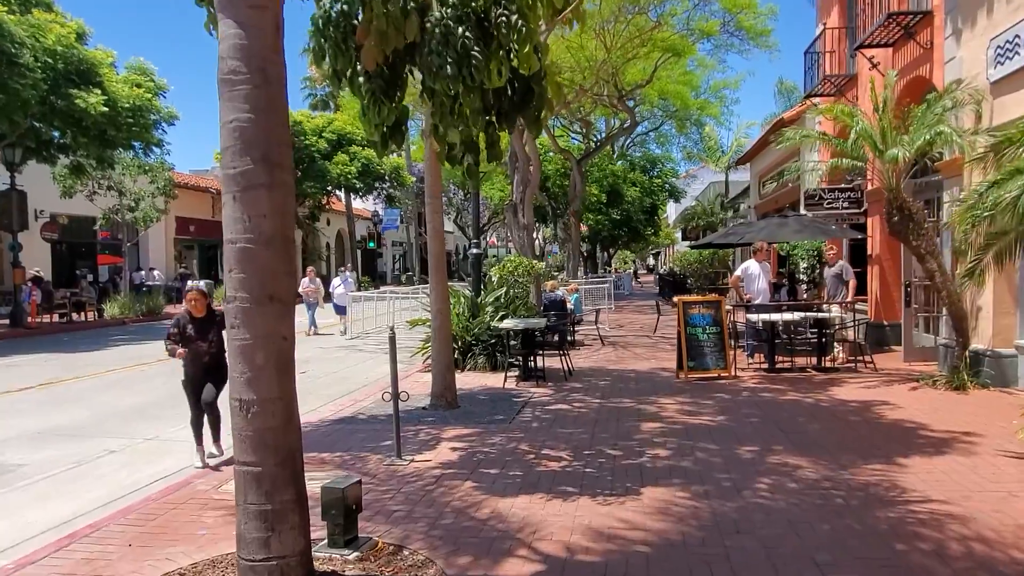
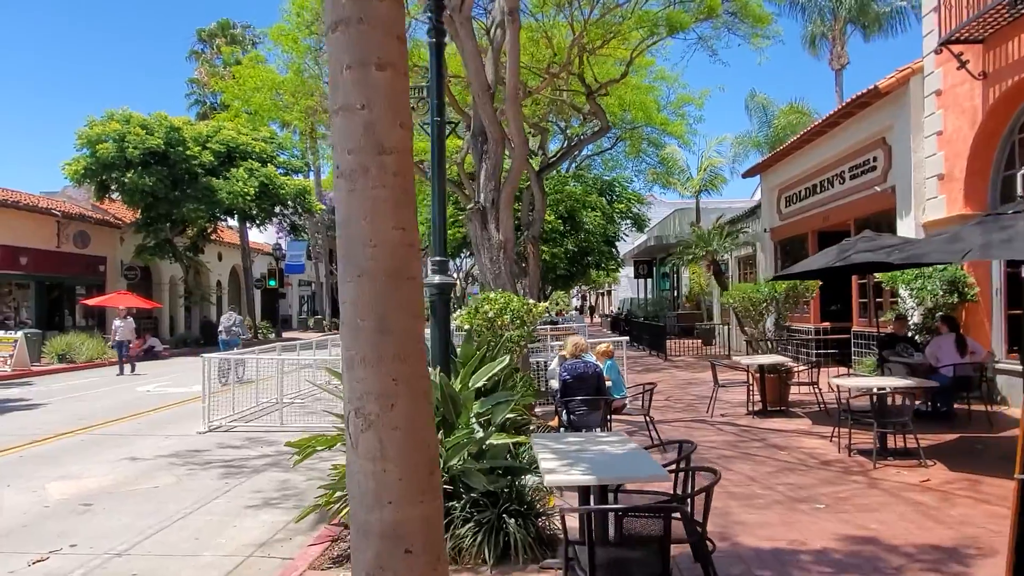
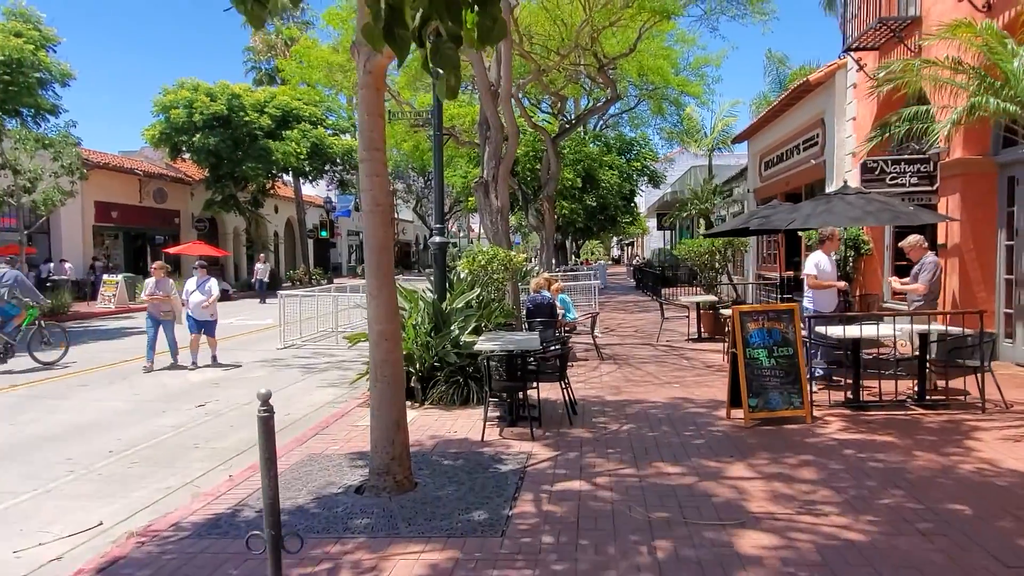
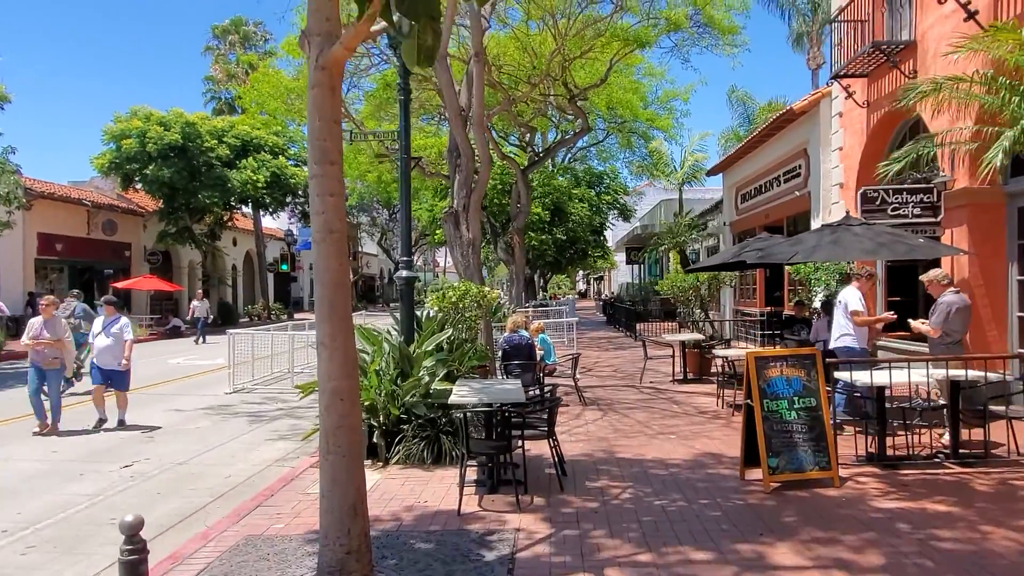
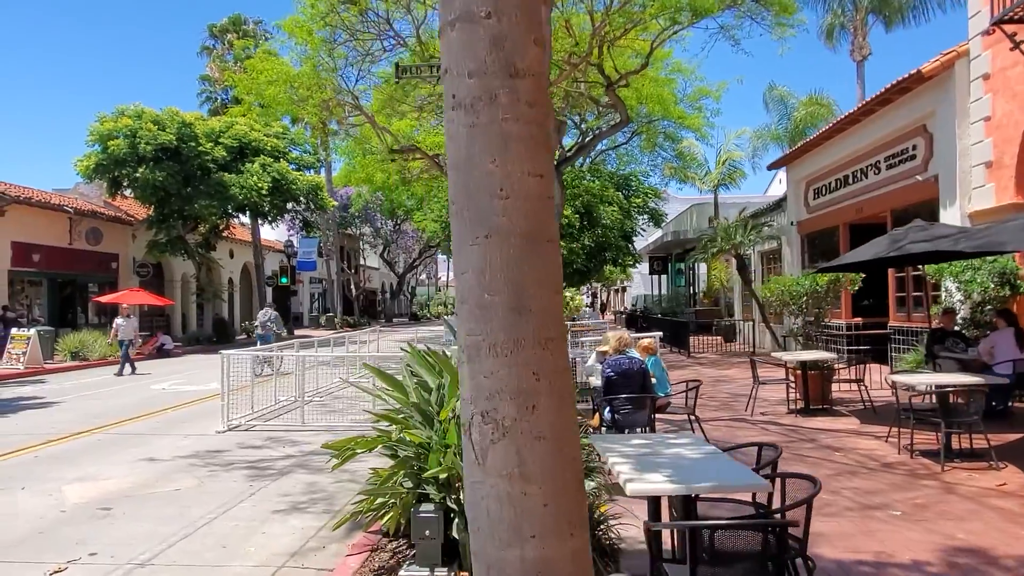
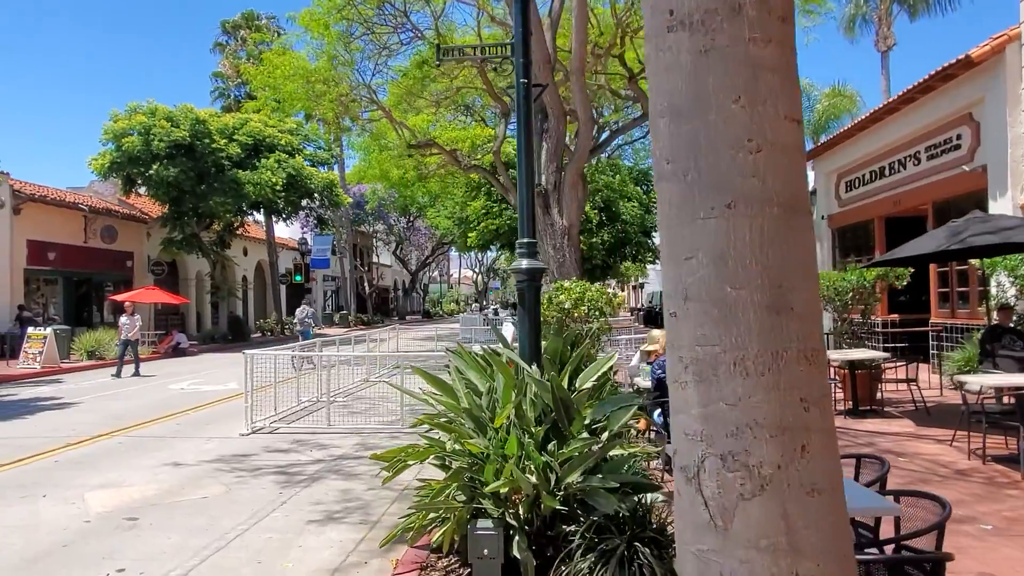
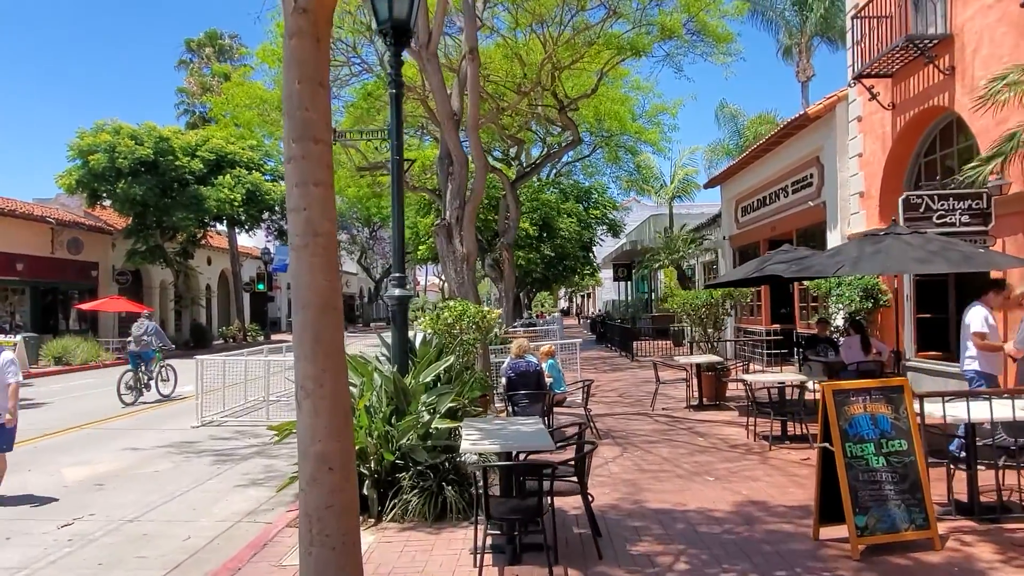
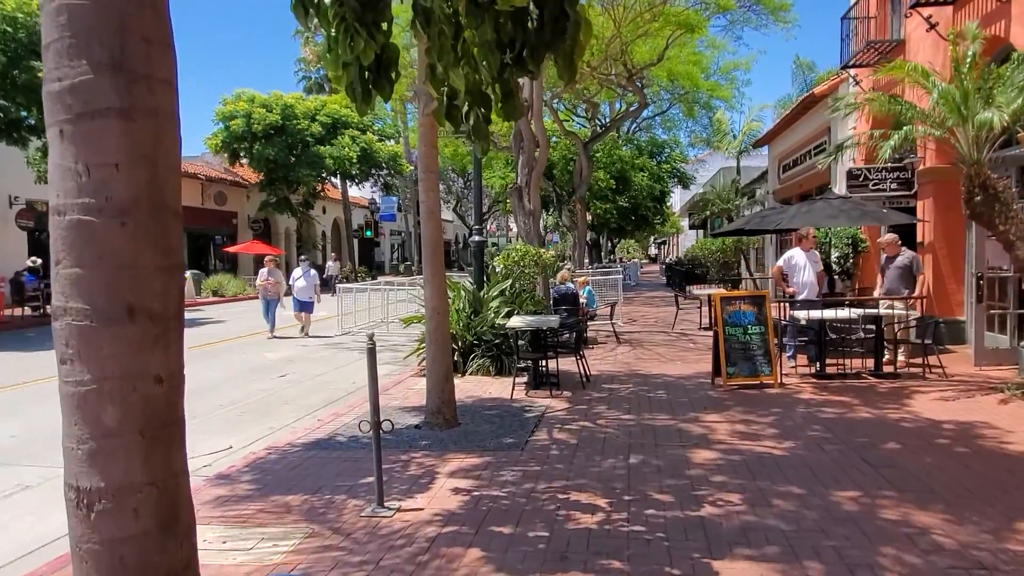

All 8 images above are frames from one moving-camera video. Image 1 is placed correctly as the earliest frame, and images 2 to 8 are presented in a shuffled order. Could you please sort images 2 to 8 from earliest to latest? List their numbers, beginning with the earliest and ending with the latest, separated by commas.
8, 3, 4, 7, 2, 5, 6
